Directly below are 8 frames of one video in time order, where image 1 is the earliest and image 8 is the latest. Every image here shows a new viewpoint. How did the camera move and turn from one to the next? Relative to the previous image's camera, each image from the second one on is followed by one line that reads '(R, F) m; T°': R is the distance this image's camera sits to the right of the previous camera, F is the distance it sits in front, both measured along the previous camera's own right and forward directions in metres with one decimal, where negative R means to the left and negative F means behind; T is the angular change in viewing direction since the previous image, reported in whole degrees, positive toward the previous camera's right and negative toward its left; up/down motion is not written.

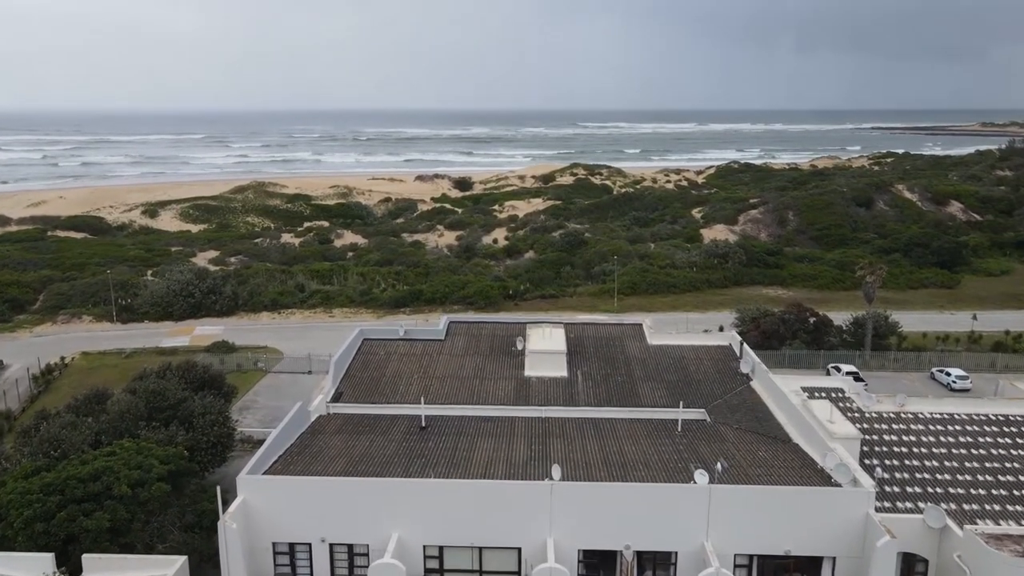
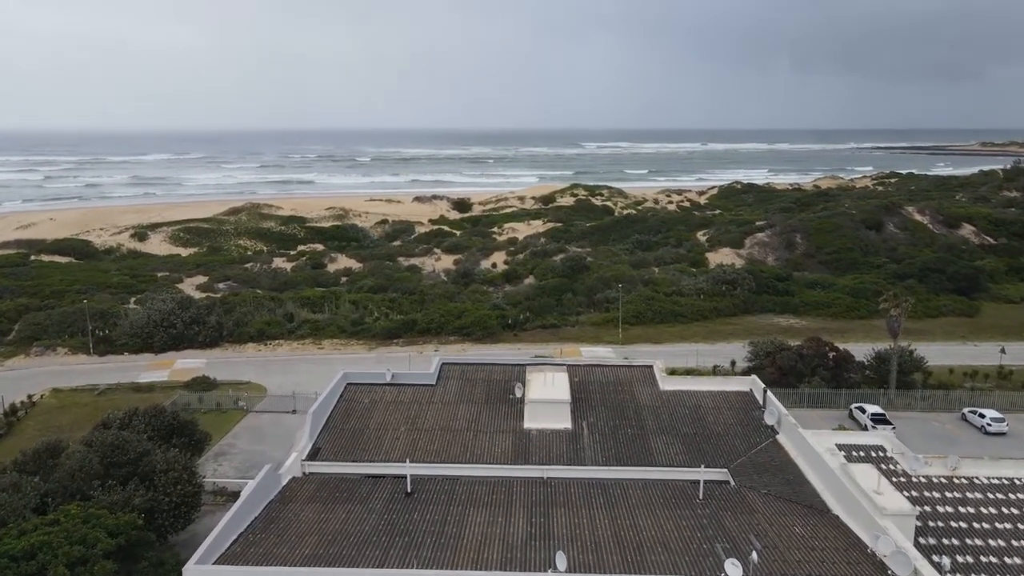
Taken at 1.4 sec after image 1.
(0.0, +1.1) m; 0°
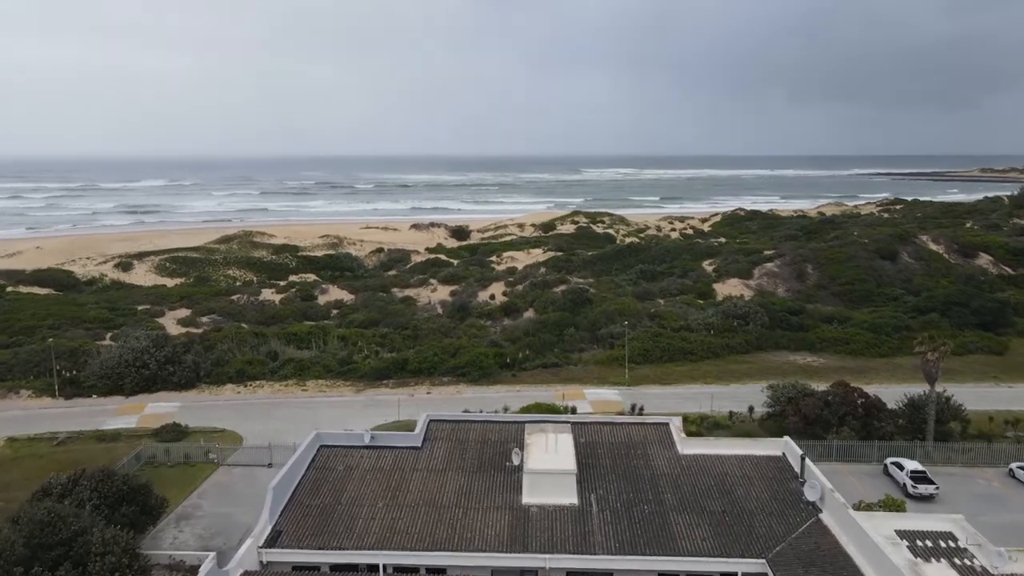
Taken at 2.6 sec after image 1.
(0.0, +1.3) m; 0°
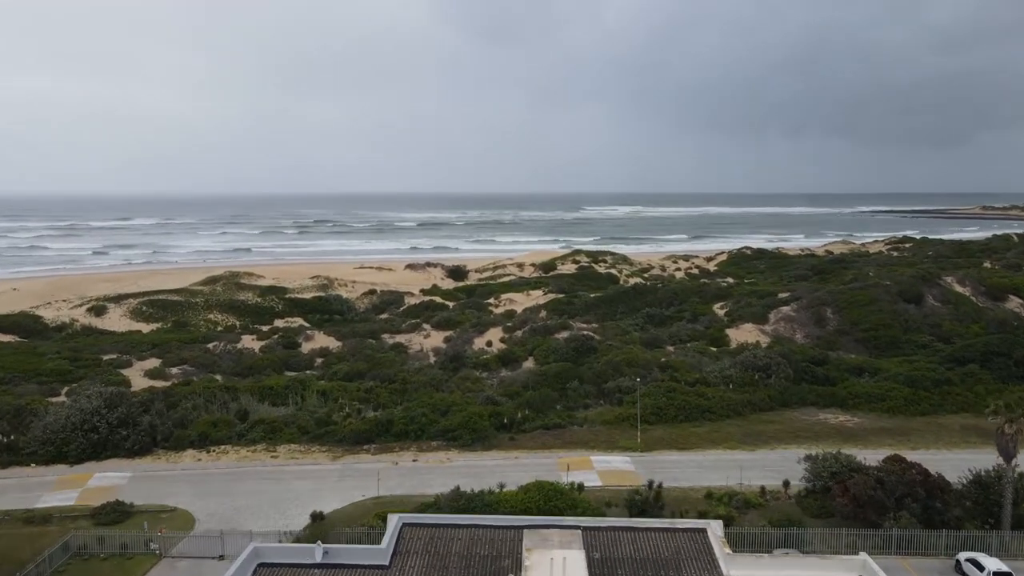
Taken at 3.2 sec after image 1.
(0.0, +2.0) m; 0°
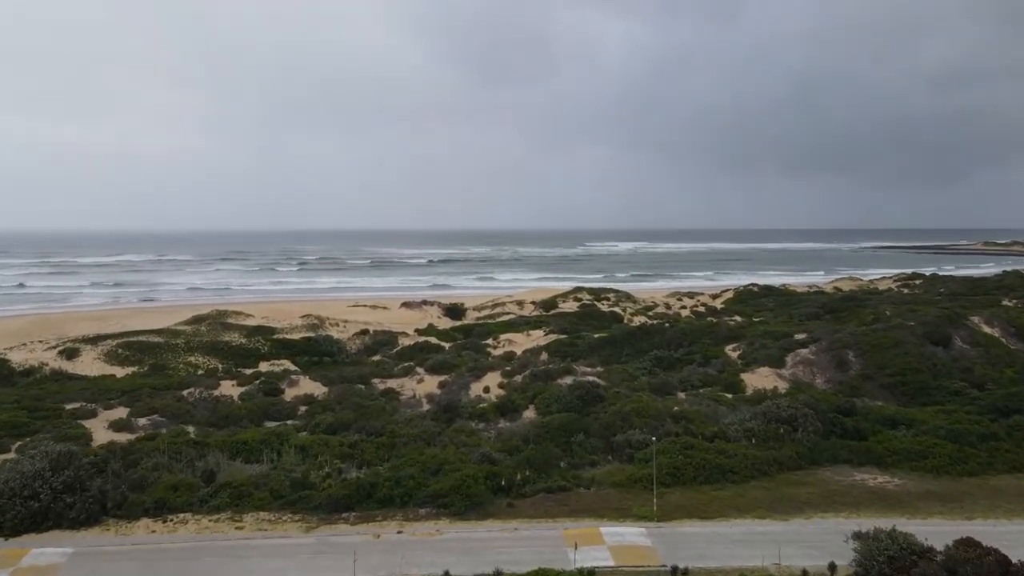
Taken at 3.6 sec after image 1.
(0.0, +1.8) m; 0°
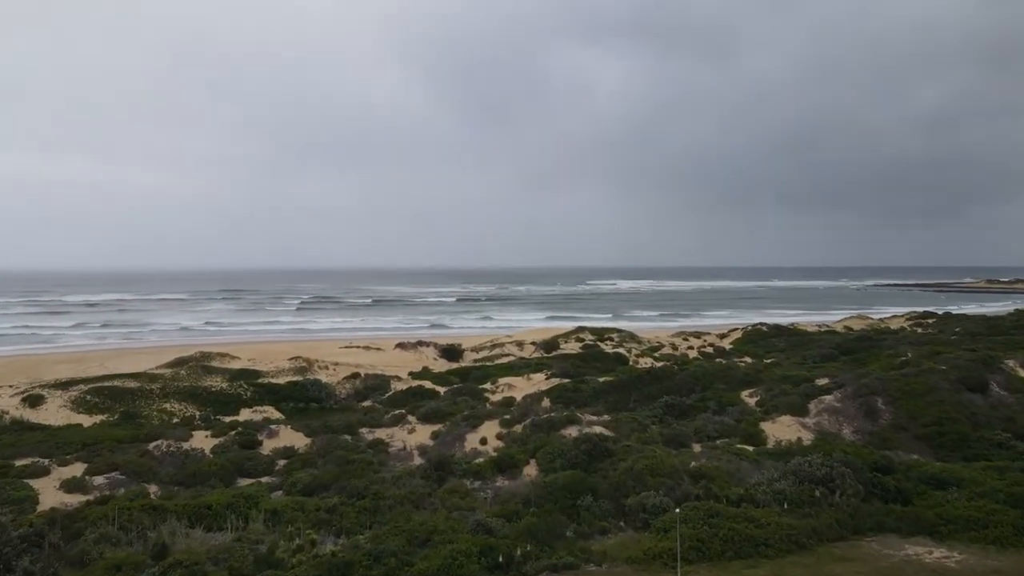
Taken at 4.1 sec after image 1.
(0.0, +2.0) m; 0°
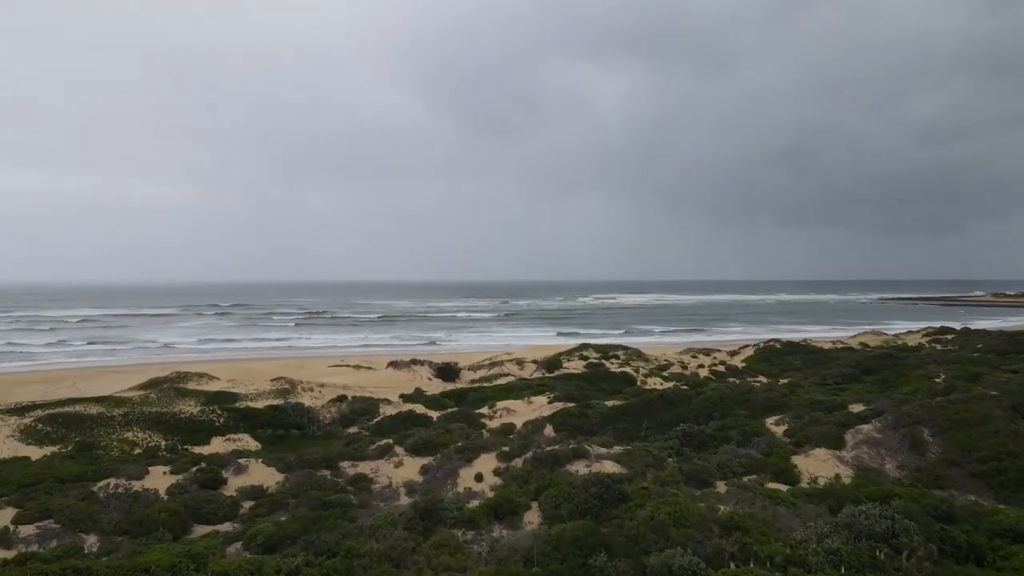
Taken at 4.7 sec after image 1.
(0.0, +2.7) m; 0°
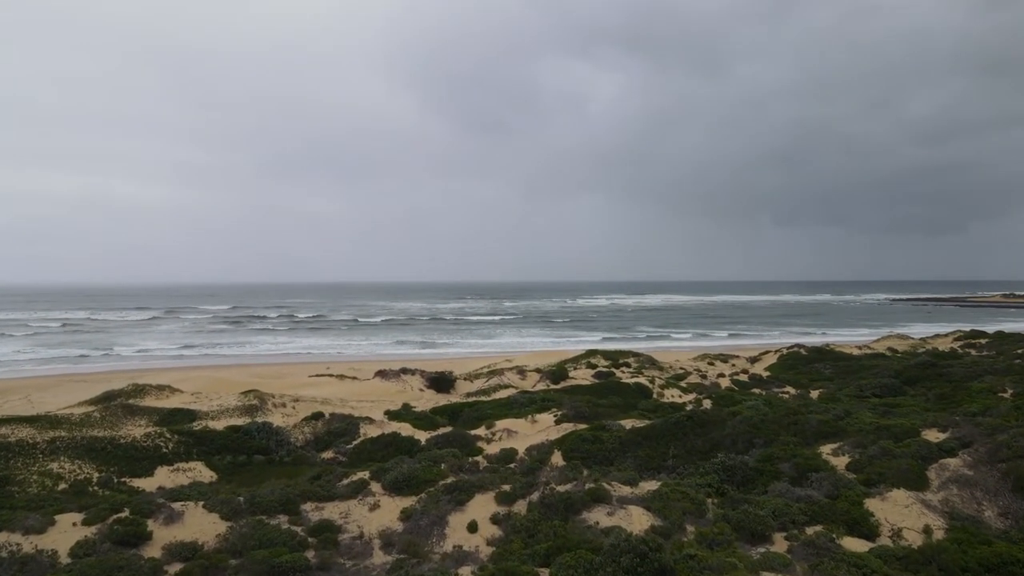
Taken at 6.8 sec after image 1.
(0.0, +4.3) m; 0°
